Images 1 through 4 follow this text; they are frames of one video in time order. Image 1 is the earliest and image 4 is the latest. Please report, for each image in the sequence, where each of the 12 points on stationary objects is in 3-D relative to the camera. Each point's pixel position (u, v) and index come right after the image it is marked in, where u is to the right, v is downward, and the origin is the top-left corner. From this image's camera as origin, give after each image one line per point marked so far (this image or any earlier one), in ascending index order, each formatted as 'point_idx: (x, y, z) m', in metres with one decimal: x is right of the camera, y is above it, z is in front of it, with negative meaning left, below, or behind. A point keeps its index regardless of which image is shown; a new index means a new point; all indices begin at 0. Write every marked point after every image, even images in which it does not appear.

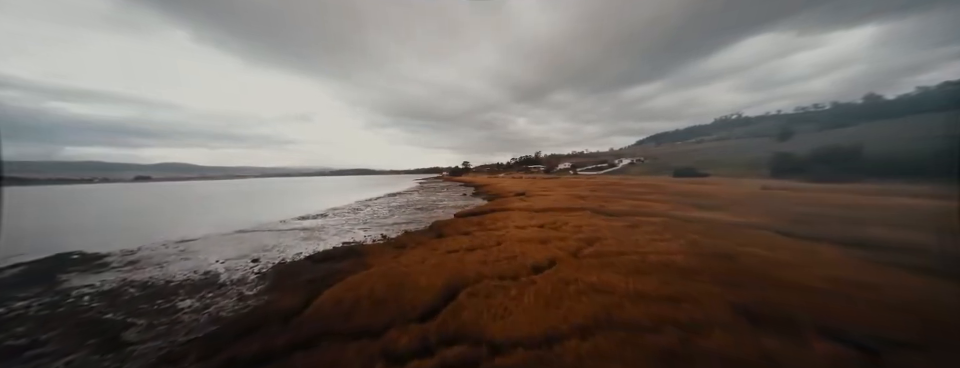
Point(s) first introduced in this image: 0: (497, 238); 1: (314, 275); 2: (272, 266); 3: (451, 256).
0: (+0.6, -1.8, +8.2) m
1: (-4.7, -2.6, +6.9) m
2: (-7.4, -2.9, +8.7) m
3: (-0.8, -1.9, +6.6) m
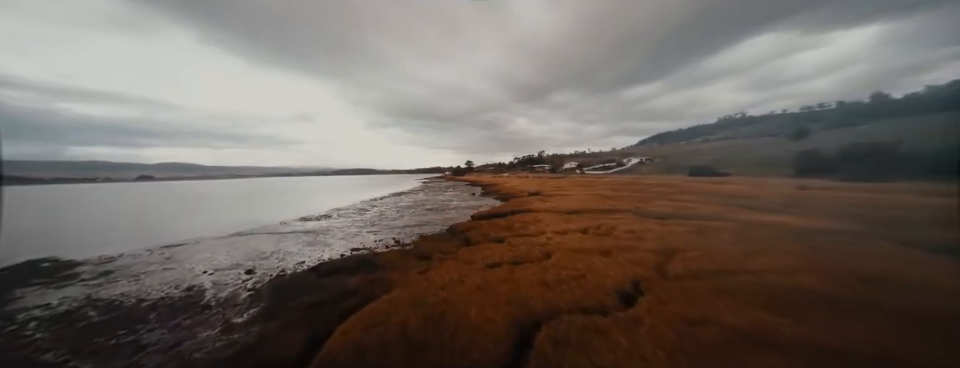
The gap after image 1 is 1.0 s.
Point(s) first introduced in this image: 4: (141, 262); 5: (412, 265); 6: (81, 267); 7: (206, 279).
0: (+1.7, -1.7, +6.7) m
1: (-3.6, -2.5, +5.4) m
2: (-6.3, -2.8, +7.3) m
3: (+0.3, -1.9, +5.1) m
4: (-13.0, -3.0, +9.4) m
5: (-1.7, -2.0, +6.2) m
6: (-14.7, -3.0, +9.1) m
7: (-8.3, -2.9, +7.5) m
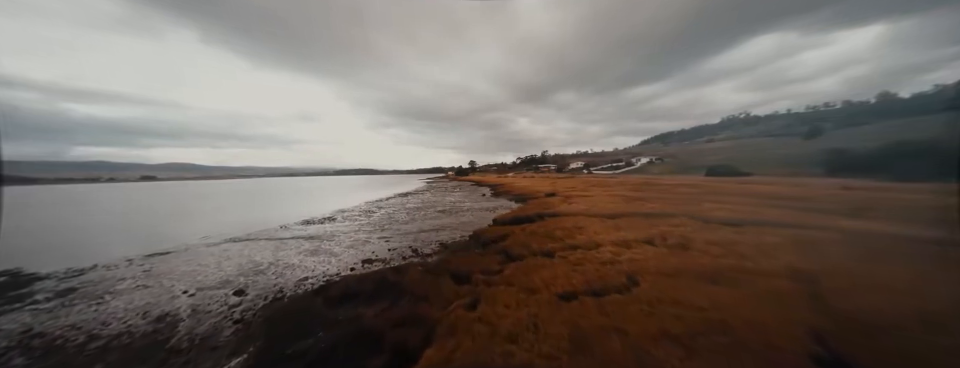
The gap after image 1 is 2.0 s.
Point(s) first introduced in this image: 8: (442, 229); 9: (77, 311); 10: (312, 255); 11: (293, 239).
0: (+2.8, -1.7, +5.2) m
1: (-2.4, -2.5, +3.9) m
2: (-5.1, -2.8, +5.8) m
3: (+1.5, -1.9, +3.6) m
4: (-11.9, -3.0, +7.9) m
5: (-0.6, -2.1, +4.6) m
6: (-13.6, -3.0, +7.6) m
7: (-7.2, -2.9, +6.0) m
8: (-2.0, -2.4, +13.0) m
9: (-9.6, -3.0, +5.9) m
10: (-6.5, -2.8, +9.5) m
11: (-9.6, -2.8, +12.5) m
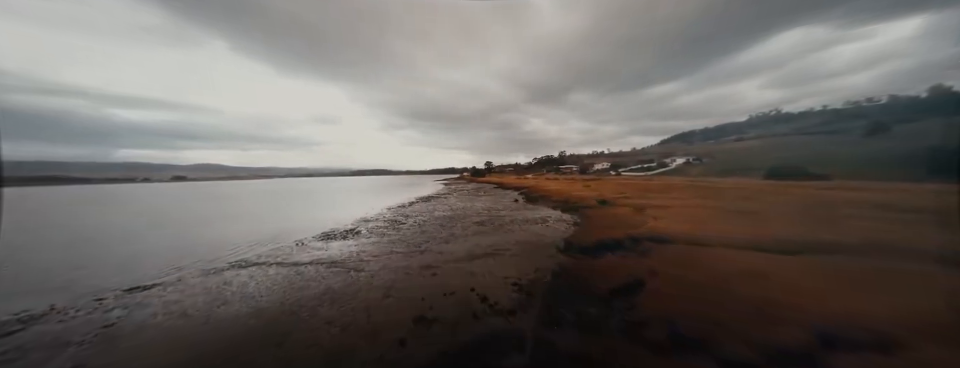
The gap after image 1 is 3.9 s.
0: (+5.2, -2.2, +1.9) m
1: (-0.1, -2.9, +0.9) m
2: (-2.7, -3.3, +2.9) m
3: (+3.8, -2.3, +0.4) m
4: (-9.3, -3.4, +5.4) m
5: (+1.8, -2.5, +1.5) m
6: (-11.1, -3.5, +5.1) m
7: (-4.8, -3.3, +3.2) m
8: (+0.8, -2.9, +10.0) m
9: (-7.2, -3.4, +3.2) m
10: (-3.9, -3.2, +6.7) m
11: (-6.8, -3.2, +9.9) m
